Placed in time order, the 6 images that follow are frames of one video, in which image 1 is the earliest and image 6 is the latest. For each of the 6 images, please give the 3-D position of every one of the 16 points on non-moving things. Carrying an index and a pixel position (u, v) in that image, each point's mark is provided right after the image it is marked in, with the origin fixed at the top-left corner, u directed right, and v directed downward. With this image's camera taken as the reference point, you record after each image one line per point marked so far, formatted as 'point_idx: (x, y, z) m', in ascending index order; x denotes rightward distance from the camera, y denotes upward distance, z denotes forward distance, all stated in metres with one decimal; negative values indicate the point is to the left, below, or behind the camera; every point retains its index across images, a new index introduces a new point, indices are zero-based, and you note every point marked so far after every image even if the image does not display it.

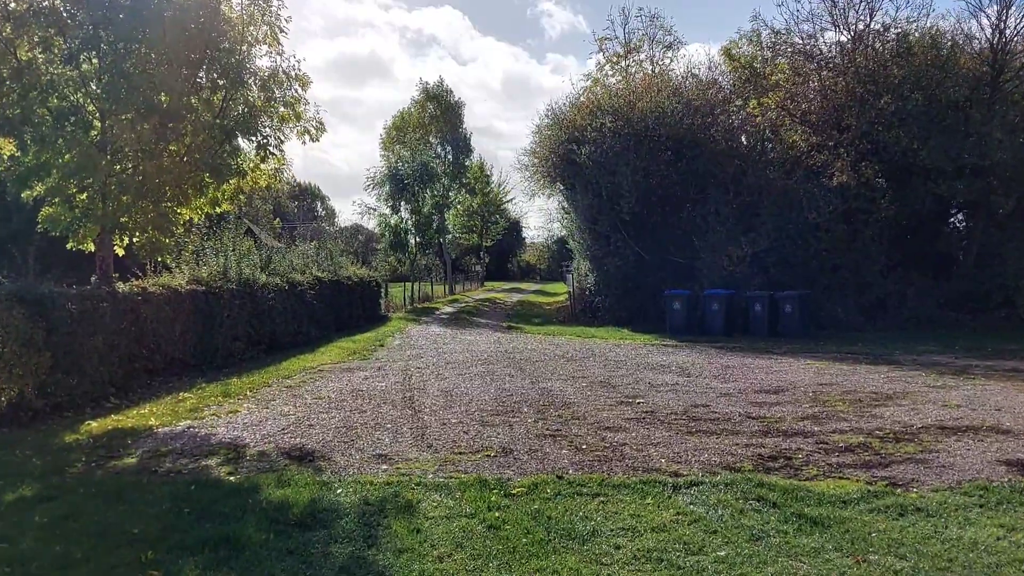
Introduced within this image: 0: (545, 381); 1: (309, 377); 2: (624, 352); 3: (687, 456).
0: (+0.4, -1.0, +11.1) m
1: (-2.5, -1.1, +12.3) m
2: (+1.6, -0.9, +14.2) m
3: (+1.3, -1.2, +7.1) m
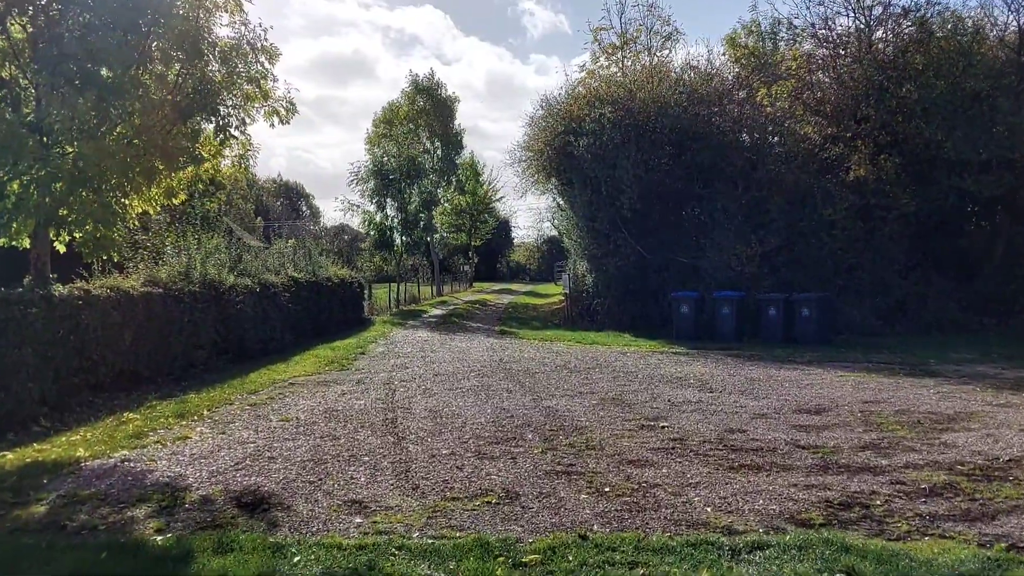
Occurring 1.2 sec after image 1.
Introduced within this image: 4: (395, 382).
0: (+0.3, -1.1, +9.6) m
1: (-2.6, -1.1, +10.8) m
2: (+1.5, -1.0, +12.8) m
3: (+1.3, -1.2, +5.7) m
4: (-1.4, -1.1, +11.5) m
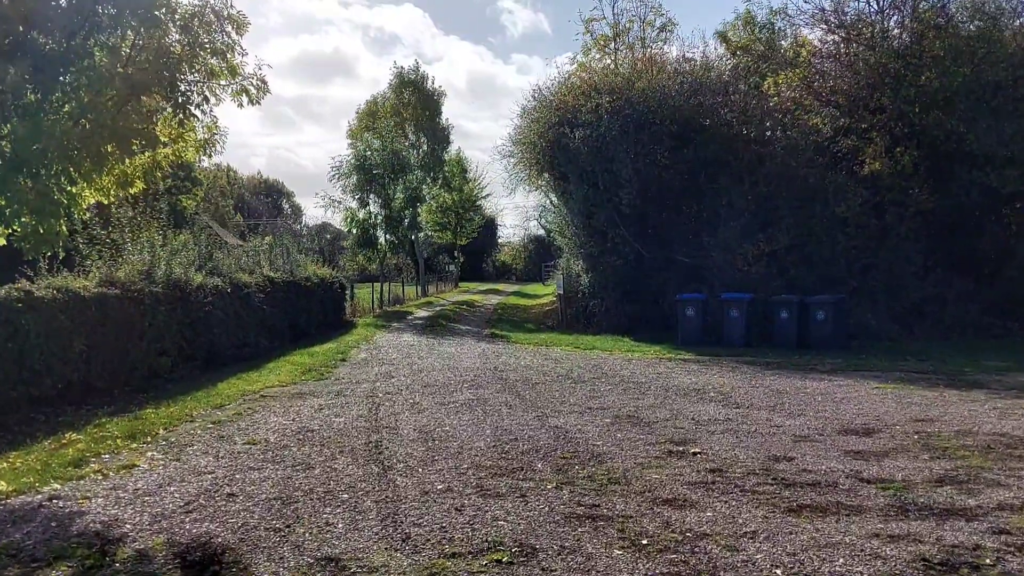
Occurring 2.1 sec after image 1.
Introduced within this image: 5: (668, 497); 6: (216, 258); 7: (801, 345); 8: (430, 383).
0: (+0.4, -1.1, +8.4) m
1: (-2.6, -1.2, +9.5) m
2: (+1.5, -1.0, +11.6) m
3: (+1.4, -1.3, +4.5) m
4: (-1.4, -1.1, +10.3) m
5: (+0.9, -1.2, +5.7) m
6: (-4.4, +0.4, +14.8) m
7: (+4.5, -0.9, +15.4) m
8: (-0.9, -1.1, +10.9) m
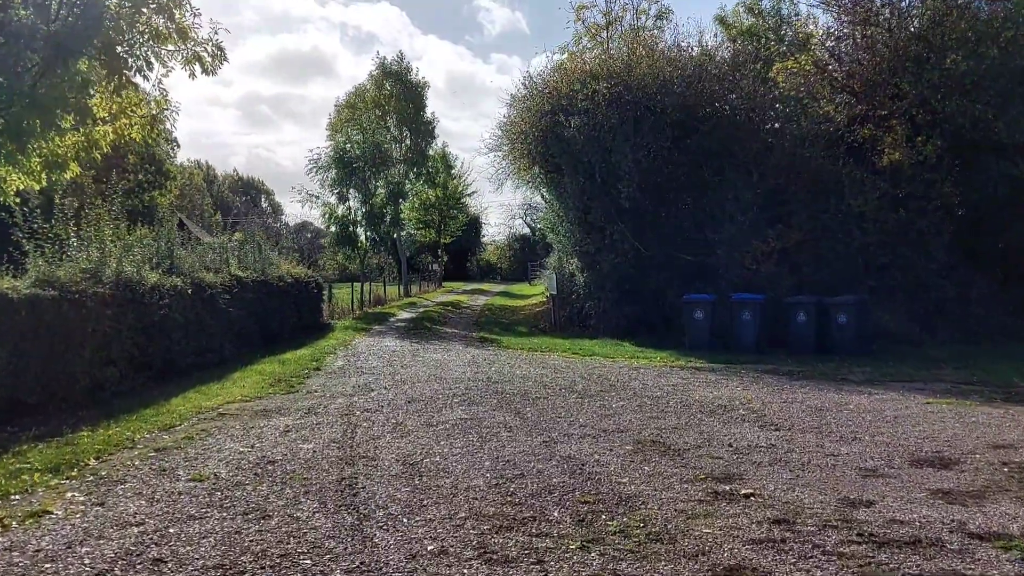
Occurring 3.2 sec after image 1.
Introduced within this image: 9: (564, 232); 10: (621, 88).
0: (+0.4, -1.1, +7.1) m
1: (-2.6, -1.2, +8.1) m
2: (+1.5, -1.0, +10.3) m
3: (+1.5, -1.3, +3.2) m
4: (-1.4, -1.1, +8.9) m
5: (+1.0, -1.2, +4.4) m
6: (-4.5, +0.4, +13.3) m
7: (+4.4, -0.9, +14.1) m
8: (-0.9, -1.1, +9.5) m
9: (+1.0, +1.1, +19.3) m
10: (+2.0, +3.6, +17.9) m
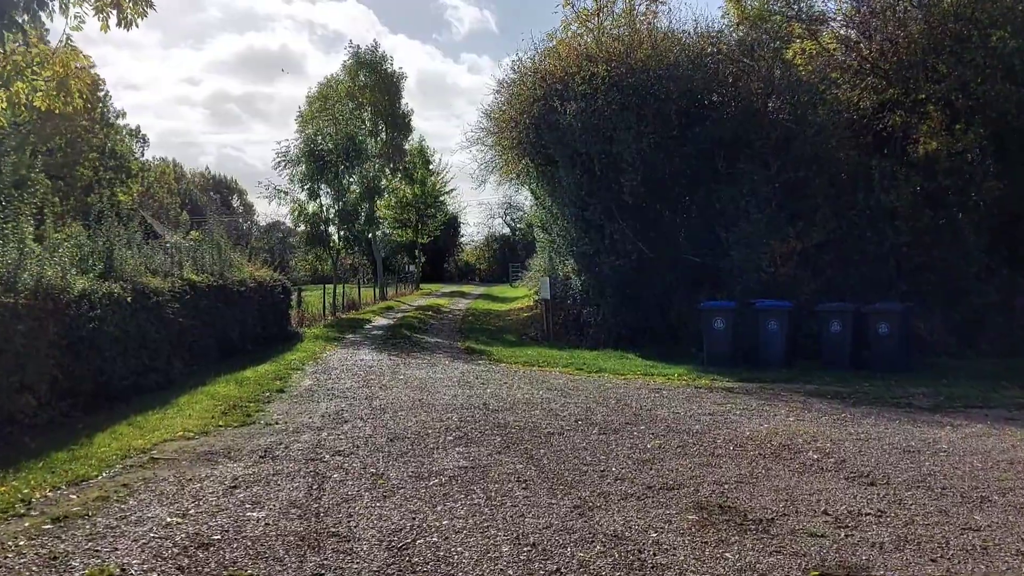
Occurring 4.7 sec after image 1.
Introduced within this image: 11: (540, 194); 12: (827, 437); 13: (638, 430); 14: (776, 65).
0: (+0.5, -1.2, +5.3) m
1: (-2.5, -1.2, +6.3) m
2: (+1.5, -1.1, +8.5) m
3: (+1.7, -1.3, +1.4) m
4: (-1.3, -1.2, +7.0) m
5: (+1.1, -1.3, +2.6) m
6: (-4.6, +0.4, +11.4) m
7: (+4.3, -1.0, +12.5) m
8: (-0.9, -1.1, +7.7) m
9: (+0.8, +1.0, +17.5) m
10: (+1.8, +3.5, +16.2) m
11: (+0.5, +1.8, +18.8) m
12: (+2.4, -1.1, +7.4) m
13: (+1.0, -1.1, +7.7) m
14: (+4.2, +3.6, +15.7) m
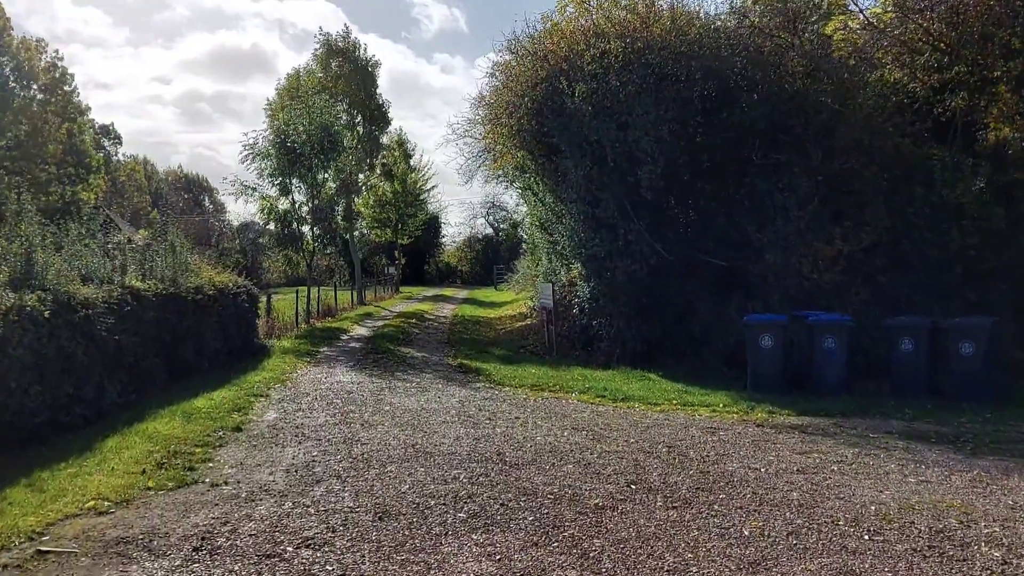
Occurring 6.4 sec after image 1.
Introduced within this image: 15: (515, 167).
0: (+0.7, -1.3, +3.2) m
1: (-2.3, -1.3, +4.1) m
2: (+1.7, -1.2, +6.5) m
3: (+2.0, -1.4, -0.6) m
4: (-1.1, -1.3, +4.9) m
5: (+1.5, -1.4, +0.5) m
6: (-4.4, +0.3, +9.2) m
7: (+4.4, -1.1, +10.5) m
8: (-0.7, -1.2, +5.6) m
9: (+0.8, +0.9, +15.4) m
10: (+1.8, +3.4, +14.2) m
11: (+0.5, +1.7, +16.7) m
12: (+2.6, -1.2, +5.4) m
13: (+1.2, -1.2, +5.7) m
14: (+4.2, +3.4, +13.7) m
15: (0.0, +2.3, +18.7) m
